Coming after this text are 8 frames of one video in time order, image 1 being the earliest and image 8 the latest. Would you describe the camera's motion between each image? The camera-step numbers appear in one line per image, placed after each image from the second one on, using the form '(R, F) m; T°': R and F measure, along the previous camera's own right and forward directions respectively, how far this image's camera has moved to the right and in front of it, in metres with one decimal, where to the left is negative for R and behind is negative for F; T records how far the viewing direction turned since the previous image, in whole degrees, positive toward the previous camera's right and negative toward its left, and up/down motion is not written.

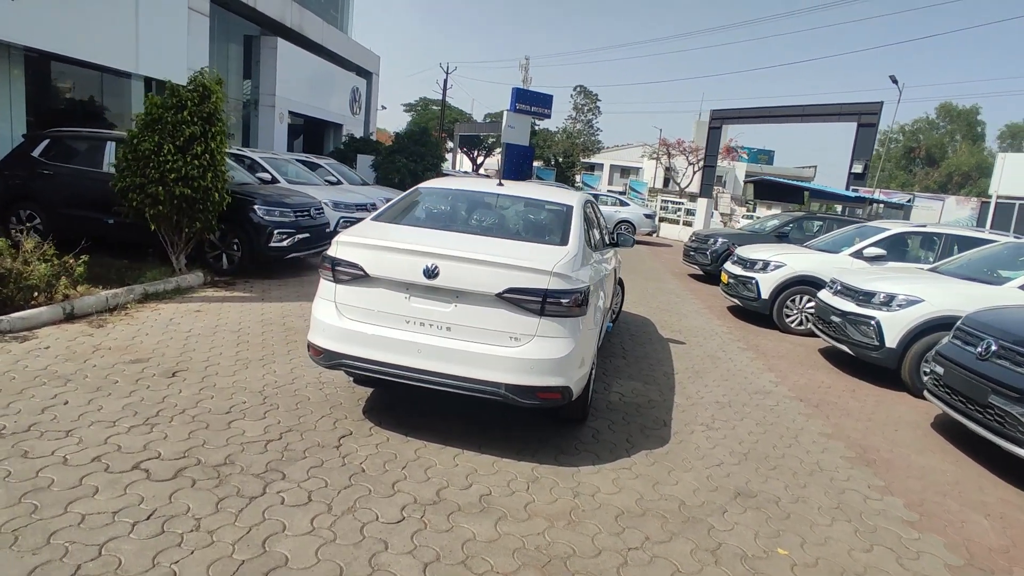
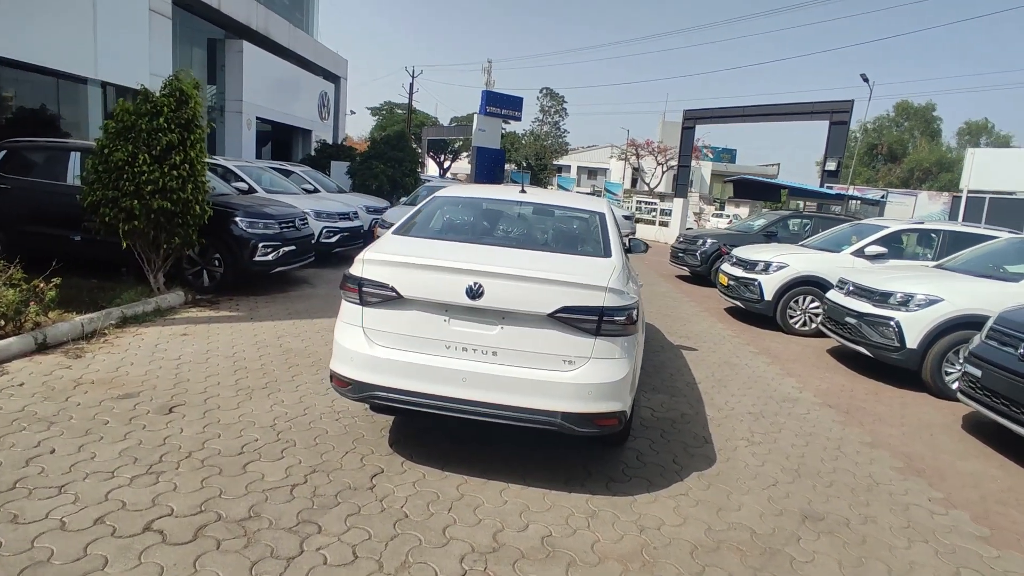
(-0.5, +0.3) m; +3°
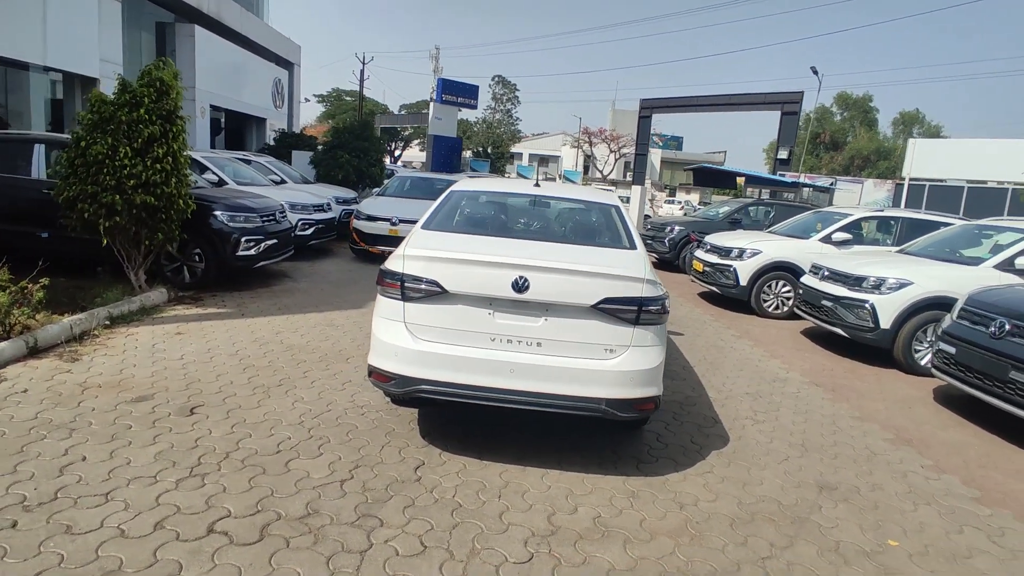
(-0.6, -0.1) m; +5°
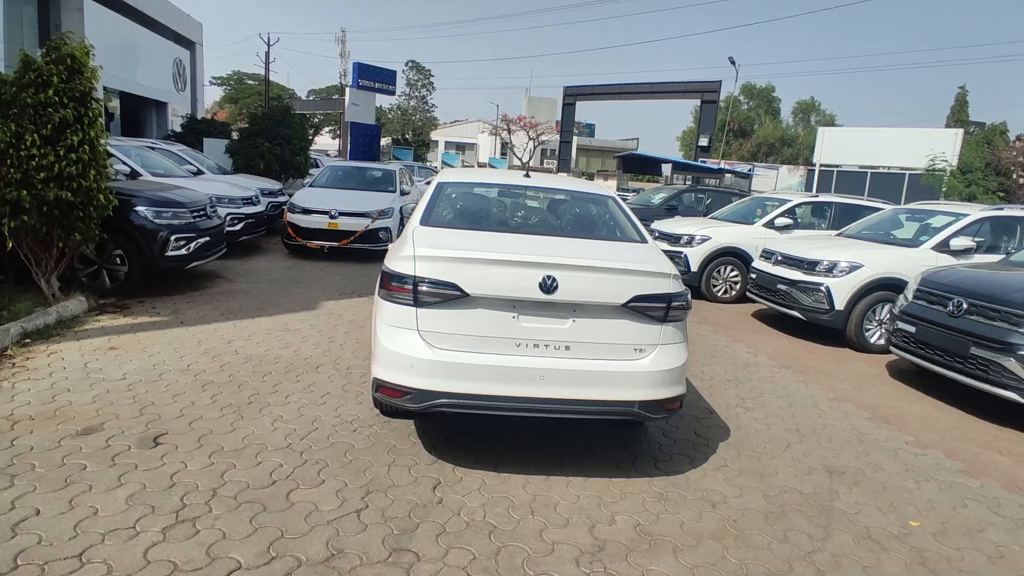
(-0.6, +0.3) m; +8°
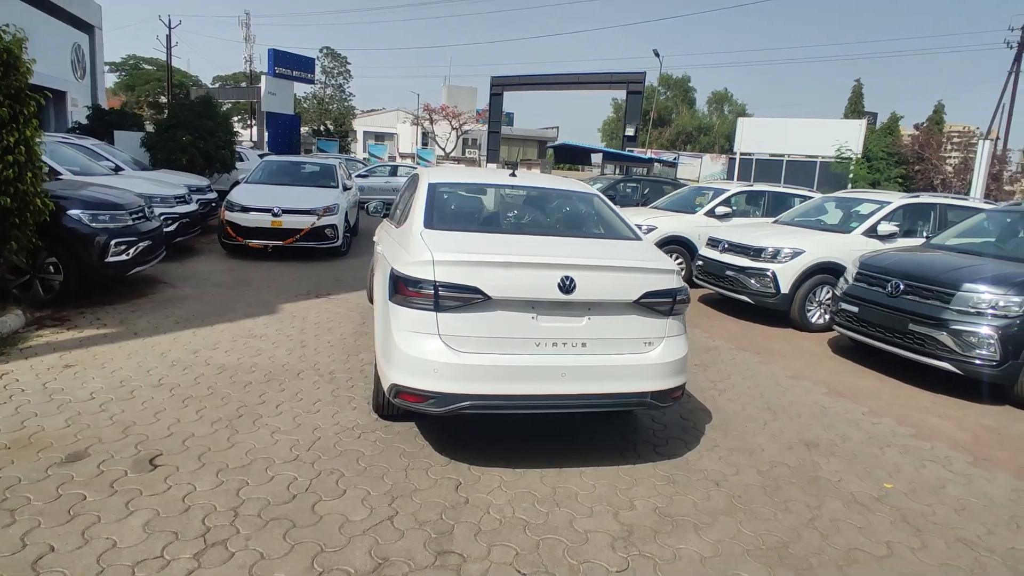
(-0.5, 0.0) m; +7°
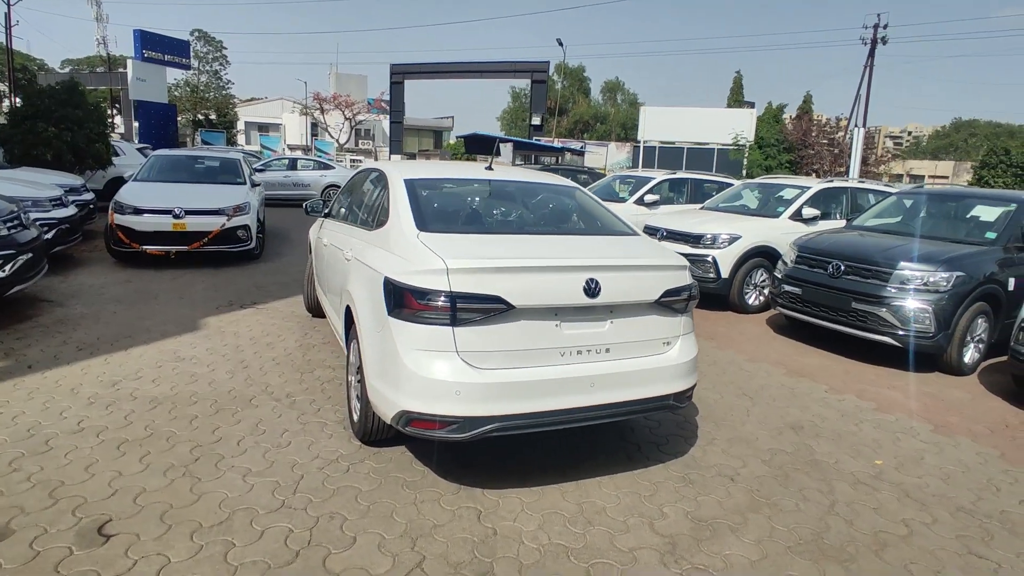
(-0.6, +0.4) m; +10°
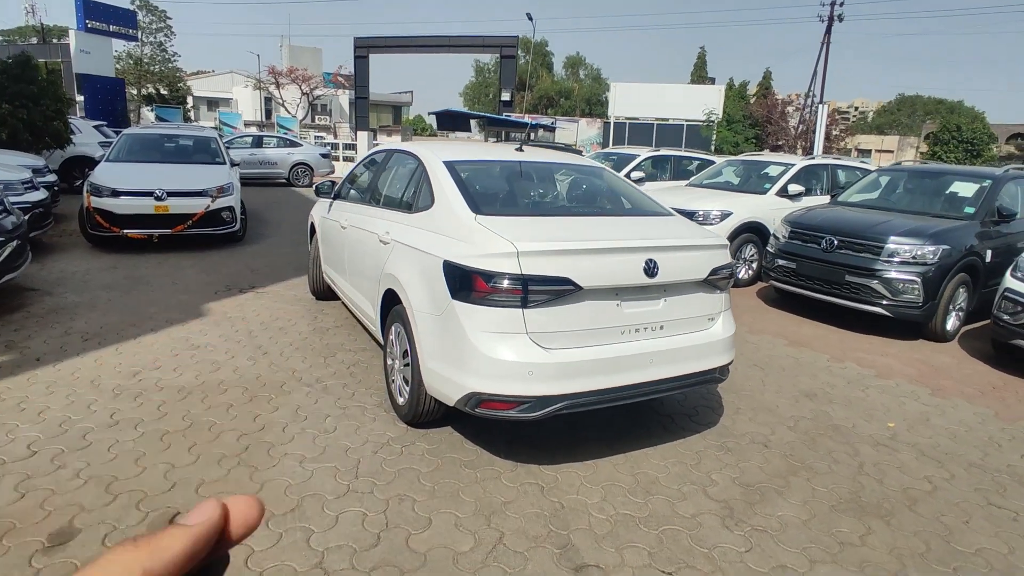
(-0.6, 0.0) m; +4°
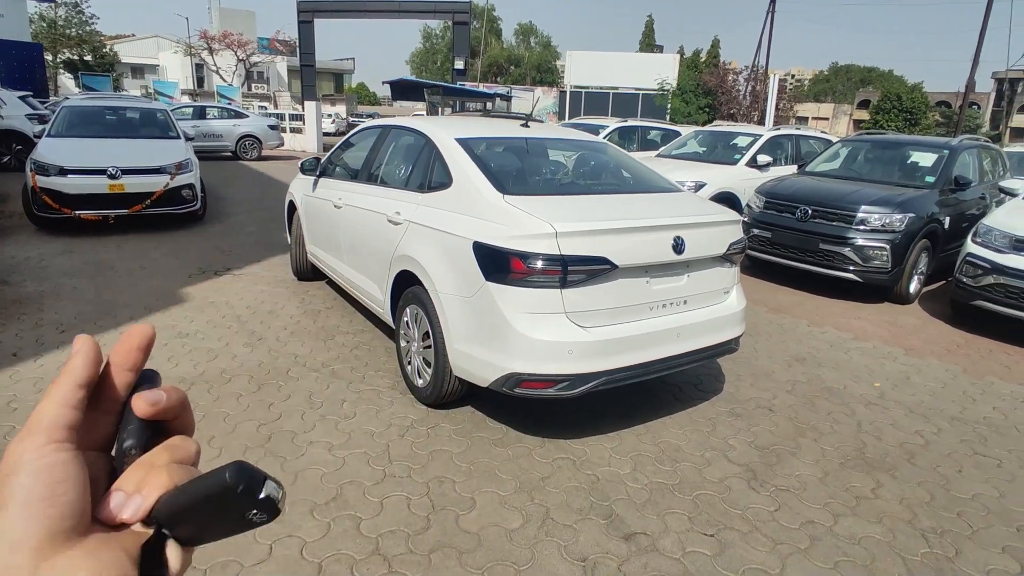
(-0.5, 0.0) m; +5°
